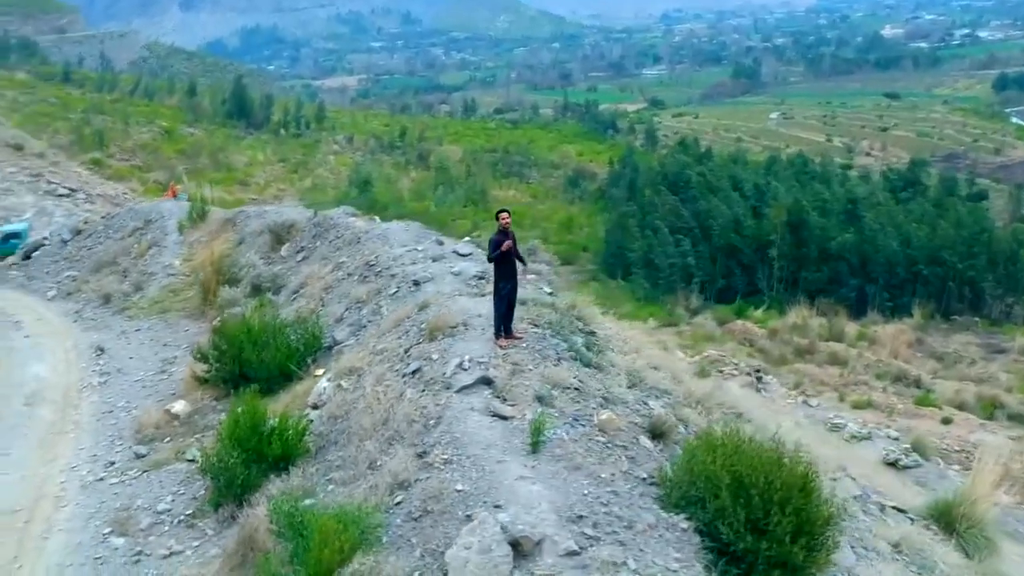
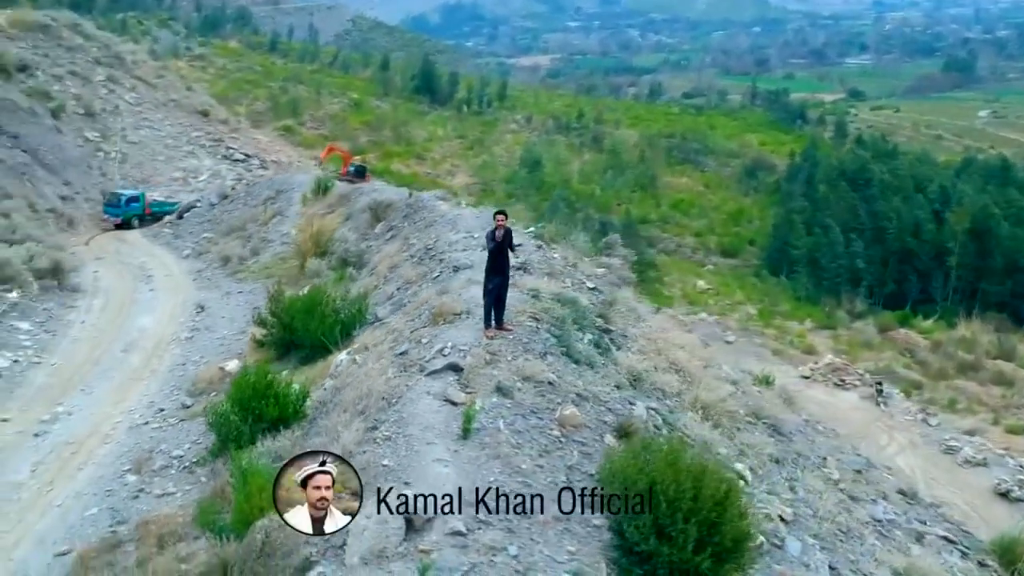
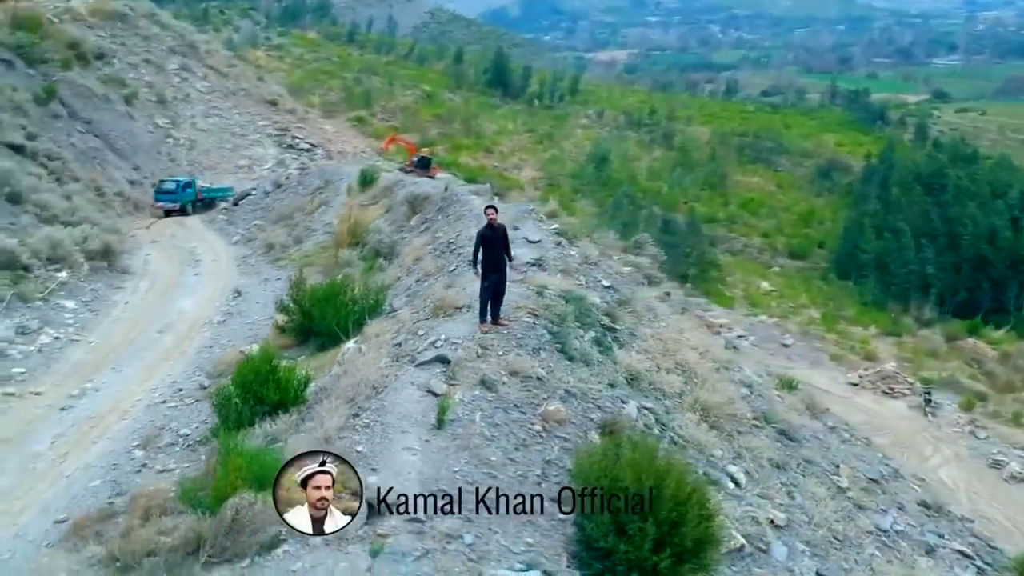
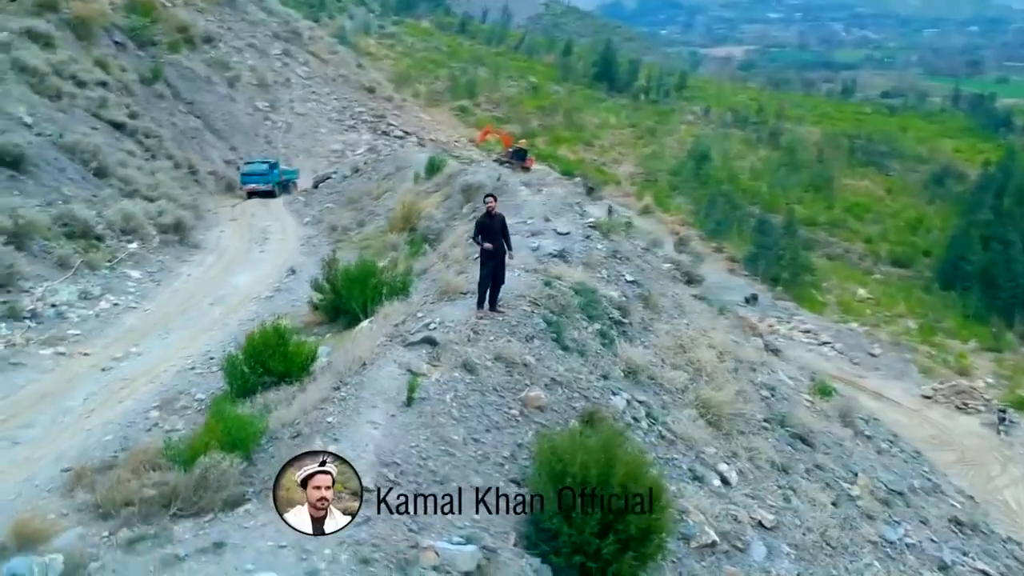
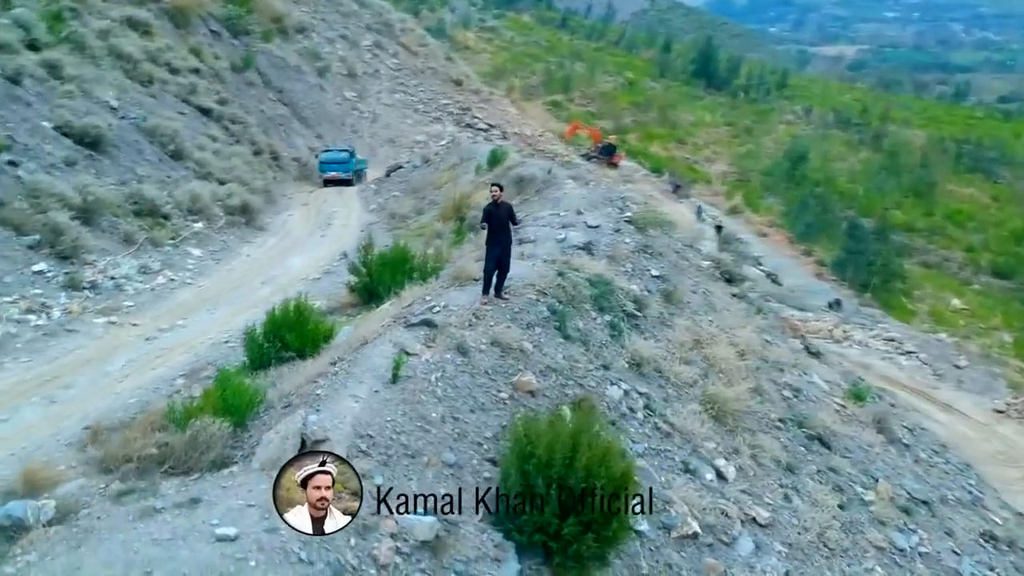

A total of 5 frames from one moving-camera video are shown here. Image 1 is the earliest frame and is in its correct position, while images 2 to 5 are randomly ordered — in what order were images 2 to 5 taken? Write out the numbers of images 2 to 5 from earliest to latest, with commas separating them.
2, 3, 4, 5
